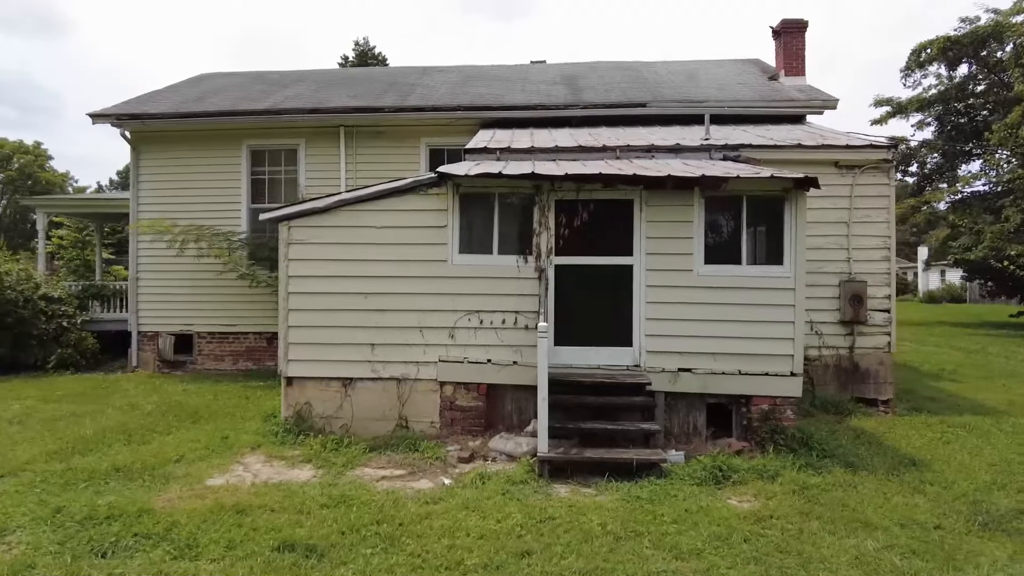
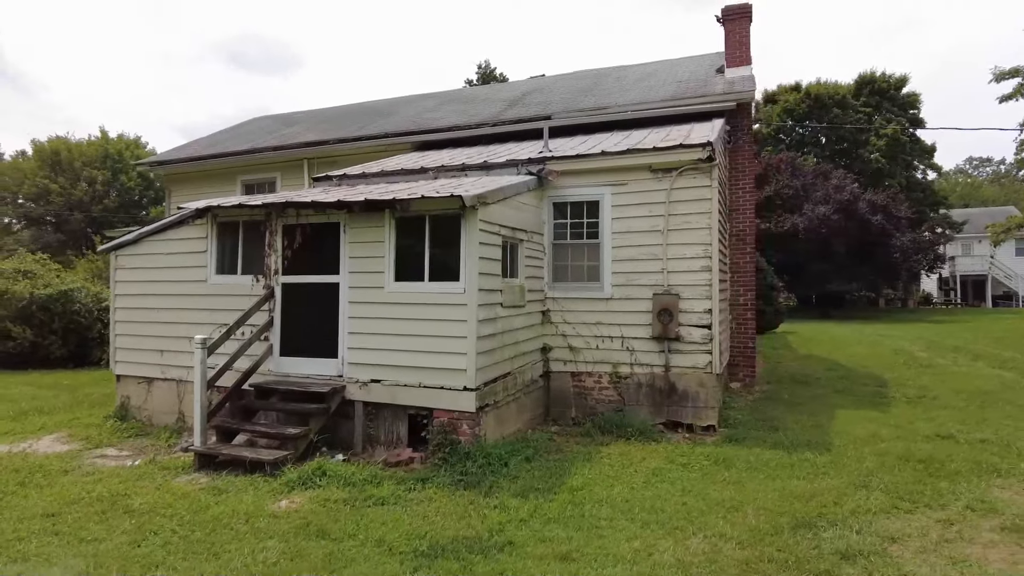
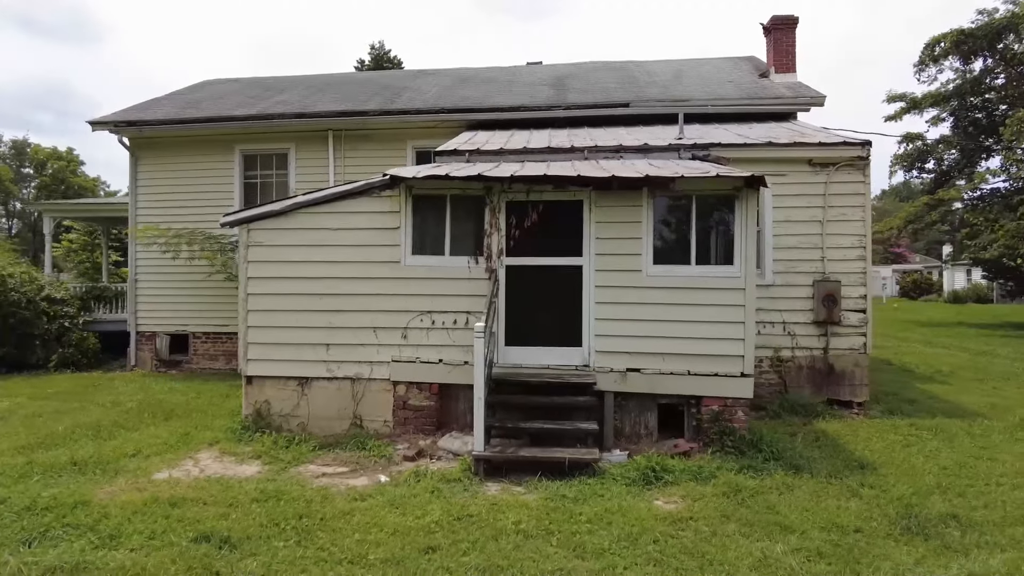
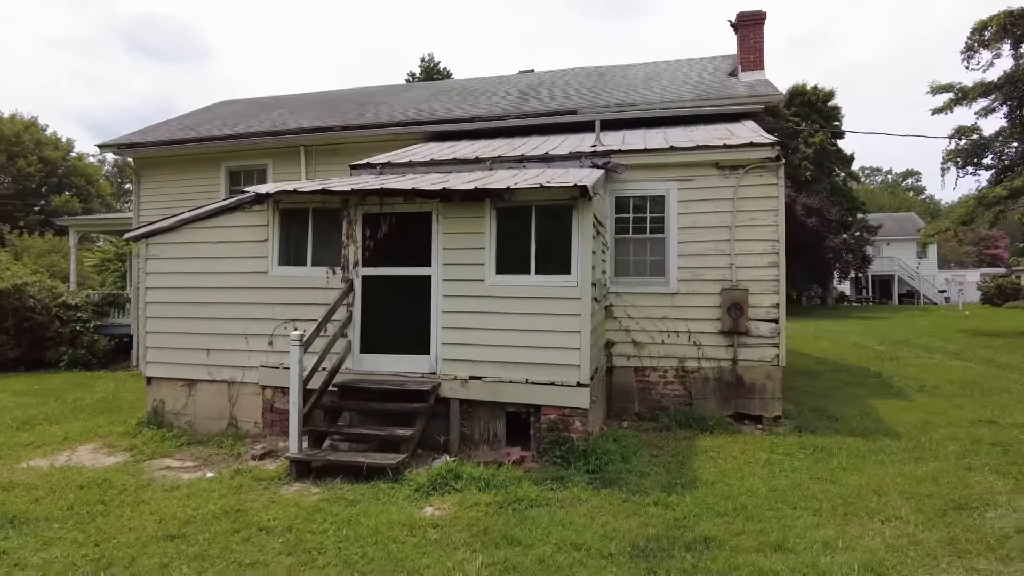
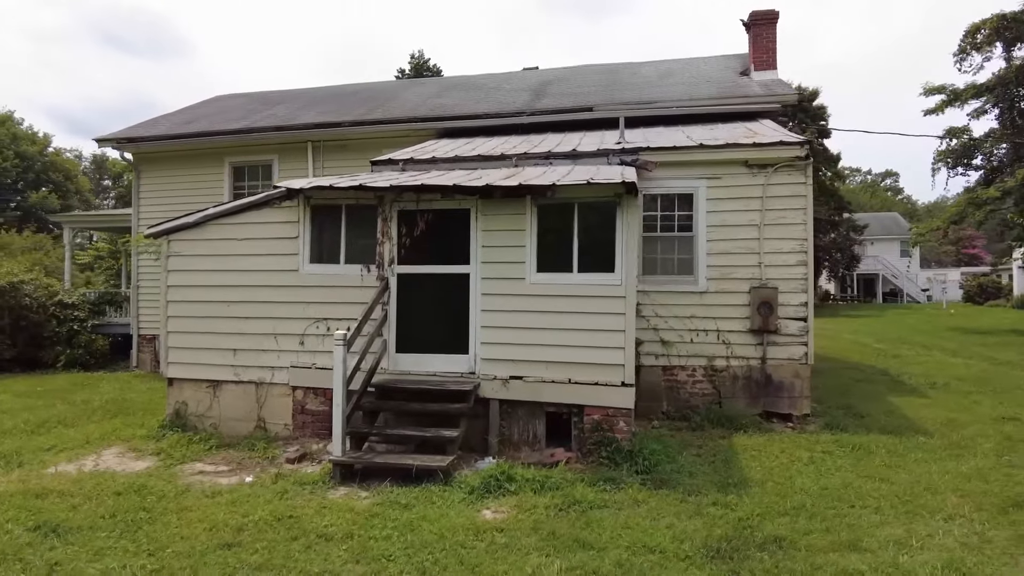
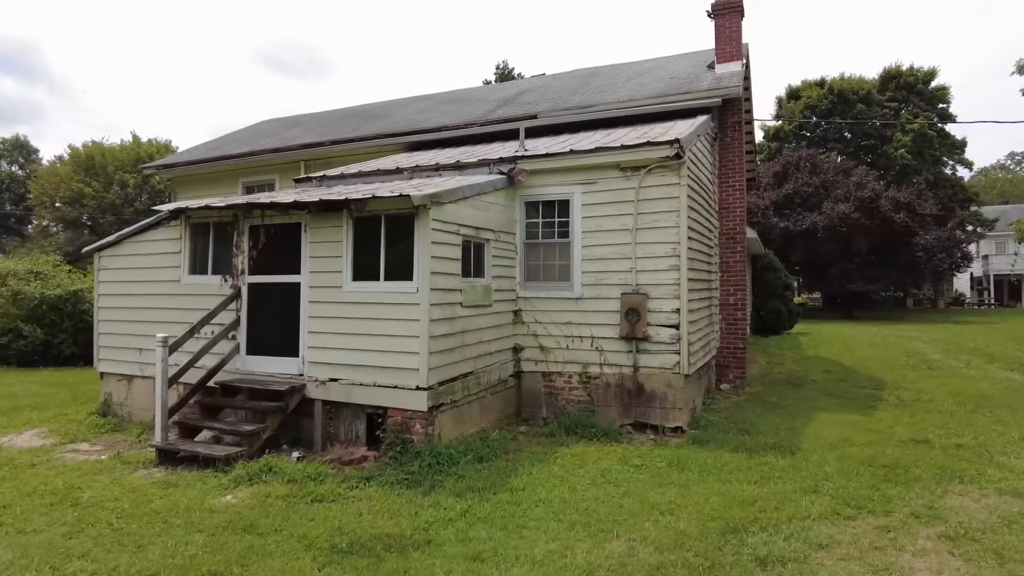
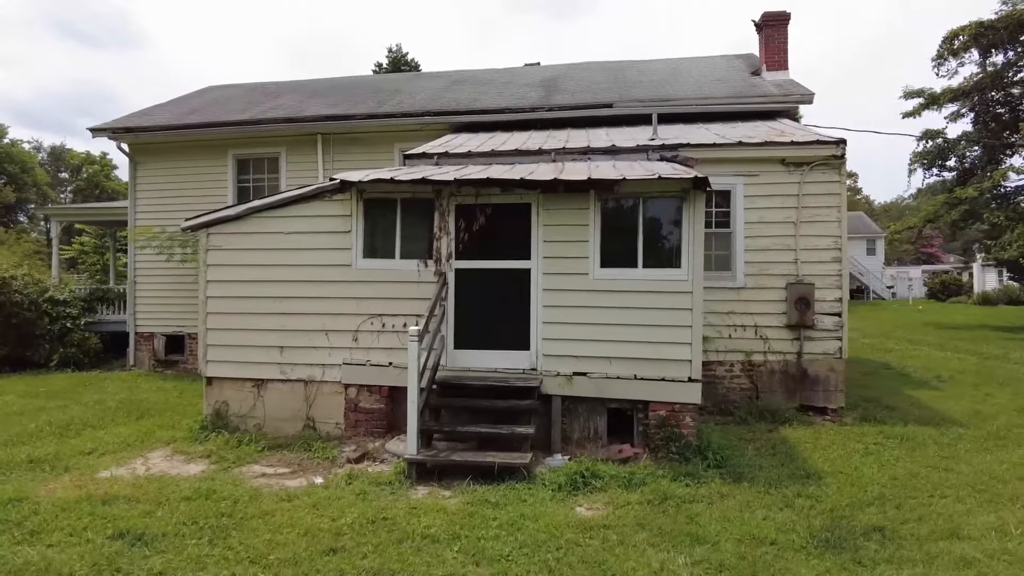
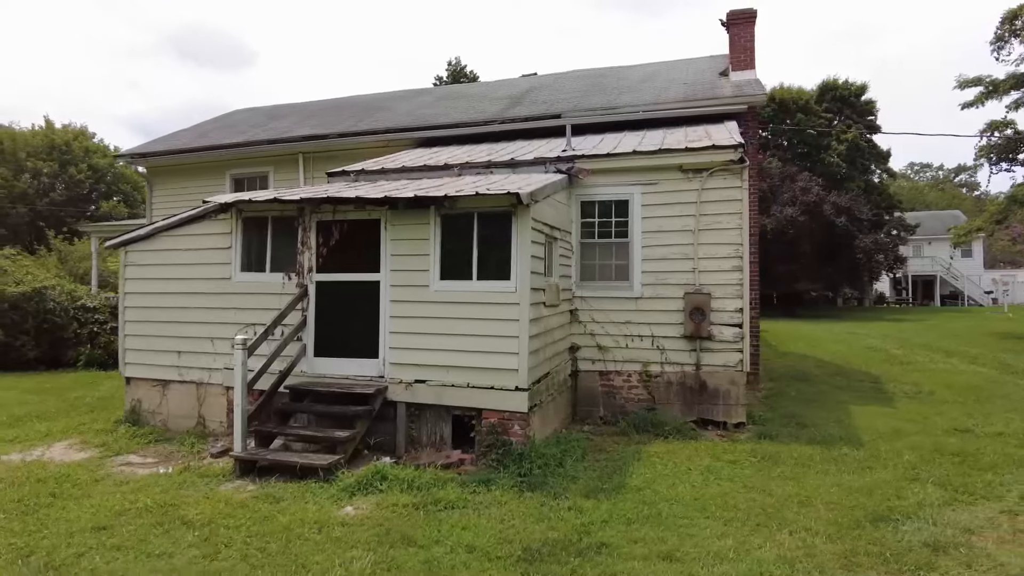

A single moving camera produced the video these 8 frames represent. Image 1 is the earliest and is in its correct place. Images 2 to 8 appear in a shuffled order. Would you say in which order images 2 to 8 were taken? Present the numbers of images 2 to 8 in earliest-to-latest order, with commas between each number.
3, 7, 5, 4, 8, 2, 6
